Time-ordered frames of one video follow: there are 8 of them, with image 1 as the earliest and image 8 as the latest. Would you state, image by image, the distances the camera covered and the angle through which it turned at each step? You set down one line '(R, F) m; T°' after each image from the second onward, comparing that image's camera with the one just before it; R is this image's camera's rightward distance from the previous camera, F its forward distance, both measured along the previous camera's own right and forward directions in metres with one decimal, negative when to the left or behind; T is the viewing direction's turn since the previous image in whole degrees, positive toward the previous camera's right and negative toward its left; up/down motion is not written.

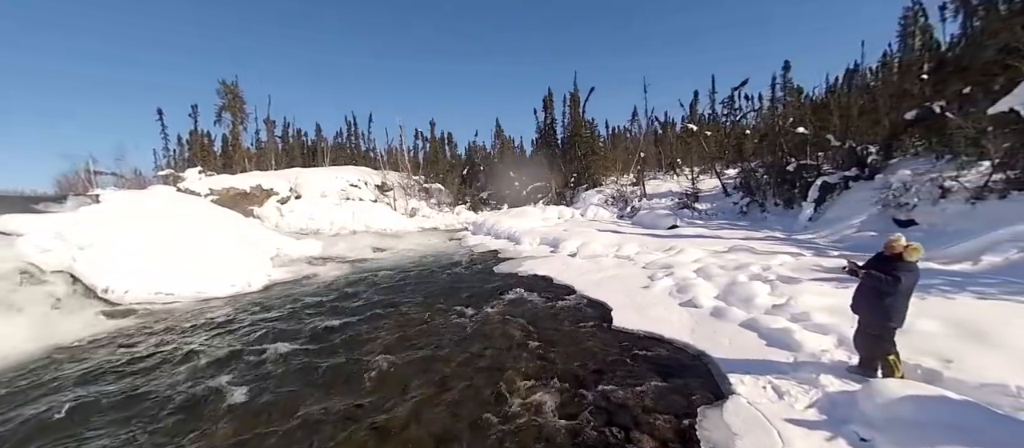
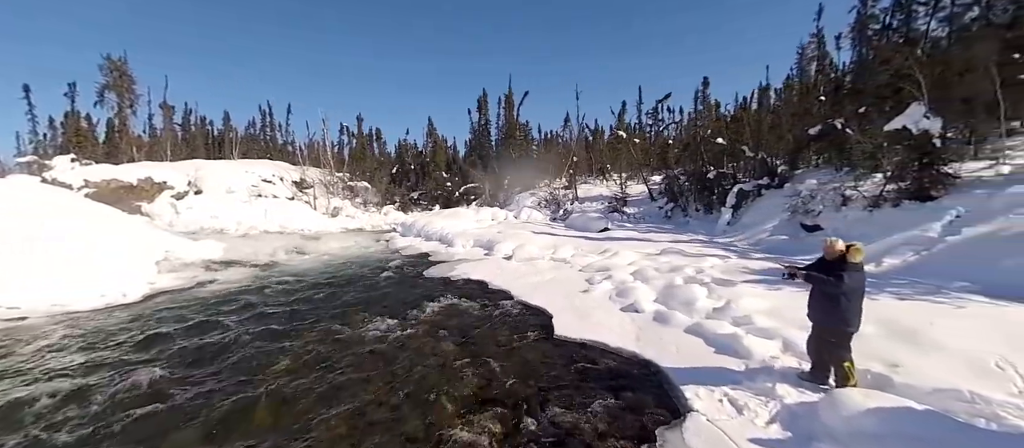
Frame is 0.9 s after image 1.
(0.0, +0.9) m; +10°
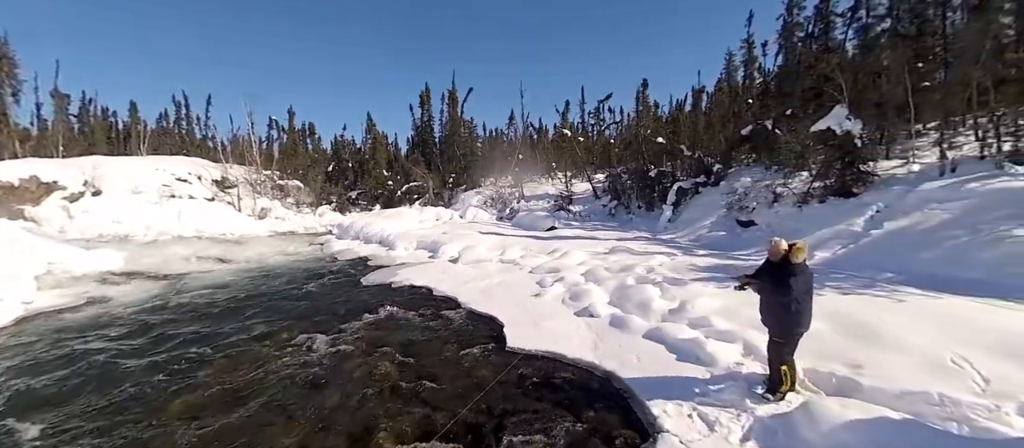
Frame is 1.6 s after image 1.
(0.0, +0.7) m; +8°
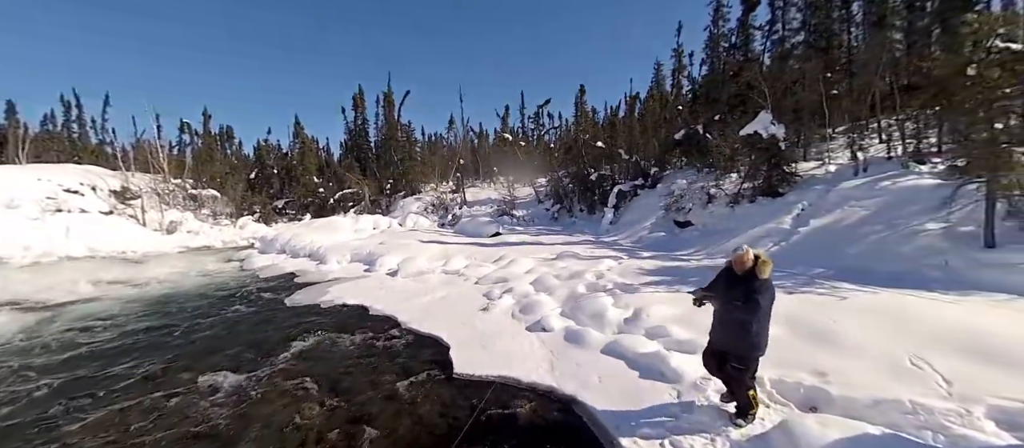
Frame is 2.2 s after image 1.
(0.0, +0.6) m; +9°
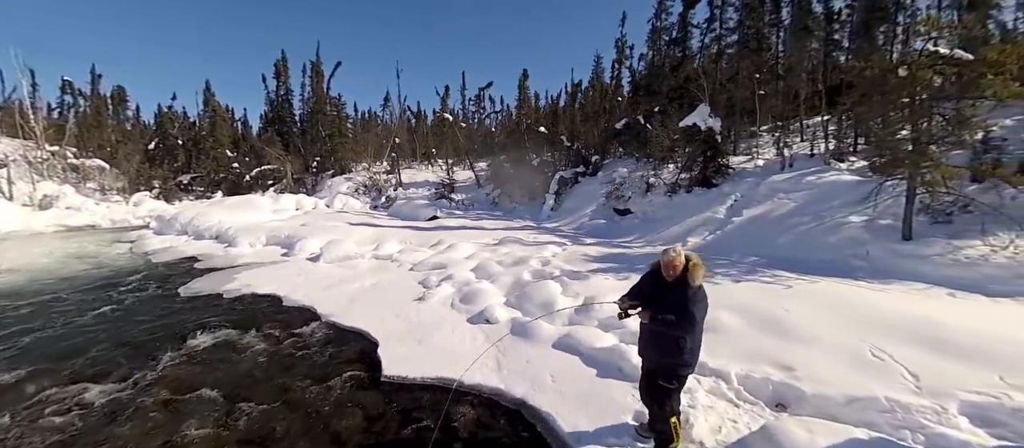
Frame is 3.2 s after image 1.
(-0.1, +0.8) m; +10°
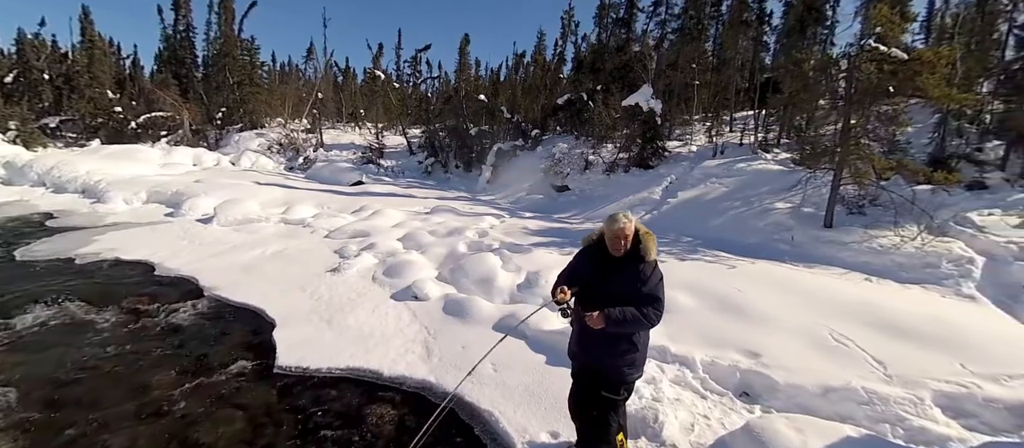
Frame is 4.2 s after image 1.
(-0.1, +0.8) m; +11°
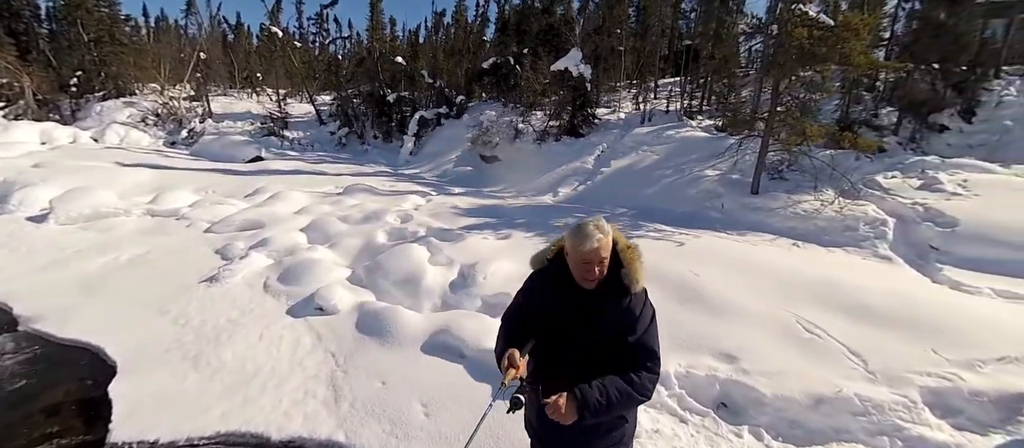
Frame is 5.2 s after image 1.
(0.0, +0.9) m; +10°
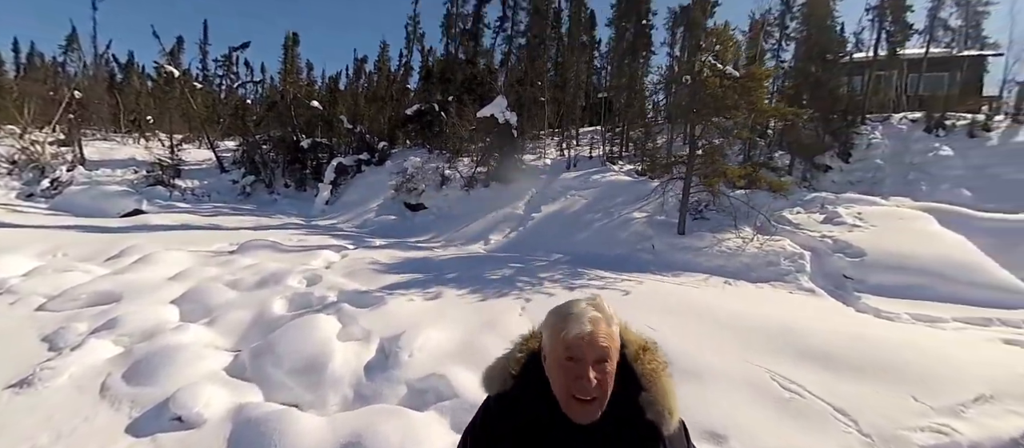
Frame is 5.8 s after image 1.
(0.0, +0.6) m; +11°
